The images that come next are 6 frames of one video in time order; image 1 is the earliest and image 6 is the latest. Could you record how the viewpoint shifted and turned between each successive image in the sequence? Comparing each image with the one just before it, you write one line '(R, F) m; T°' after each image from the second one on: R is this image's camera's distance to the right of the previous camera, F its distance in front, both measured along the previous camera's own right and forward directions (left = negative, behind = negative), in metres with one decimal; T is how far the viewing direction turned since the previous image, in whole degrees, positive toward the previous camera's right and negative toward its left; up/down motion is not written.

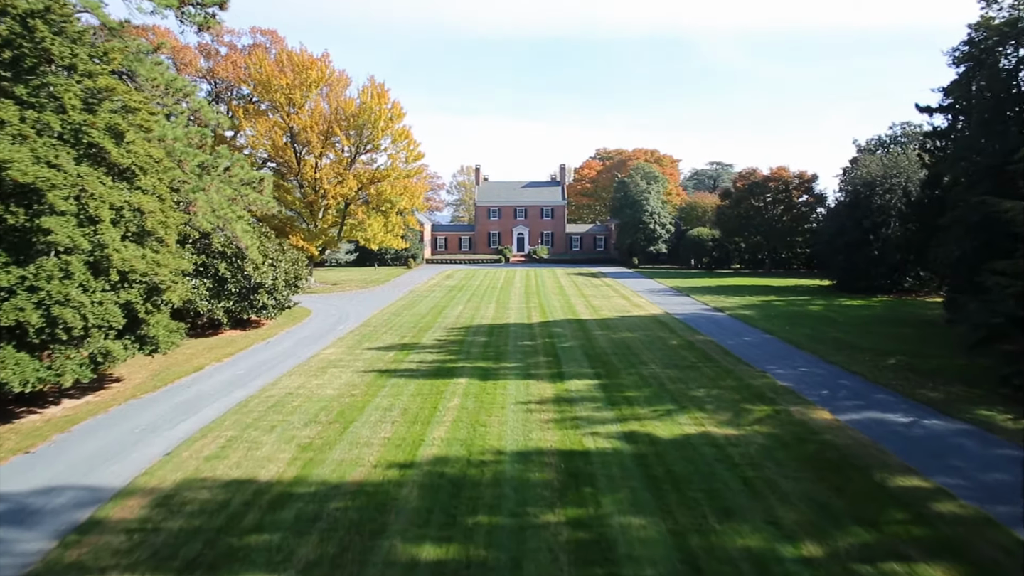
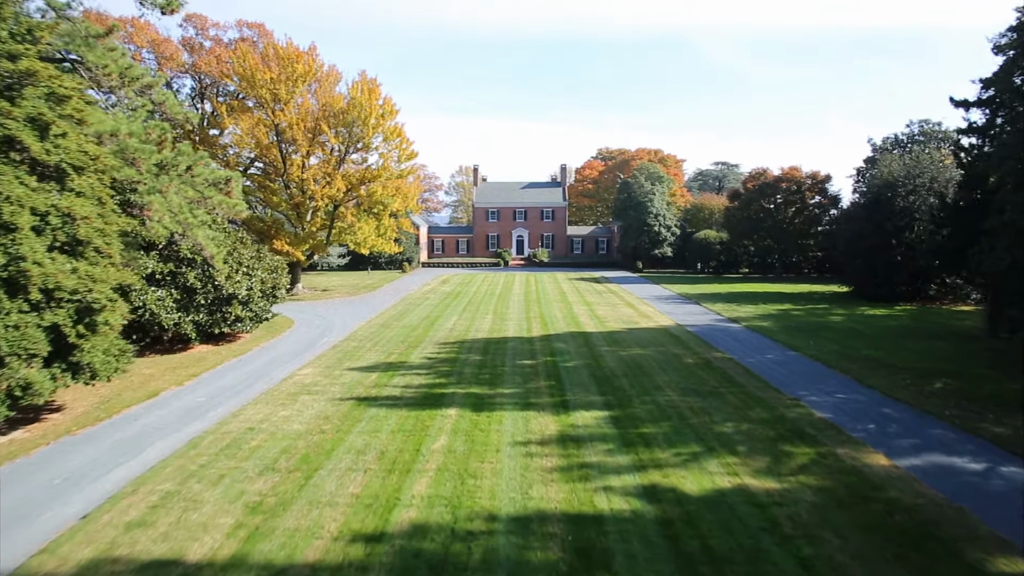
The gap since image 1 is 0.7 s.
(0.0, +1.7) m; 0°
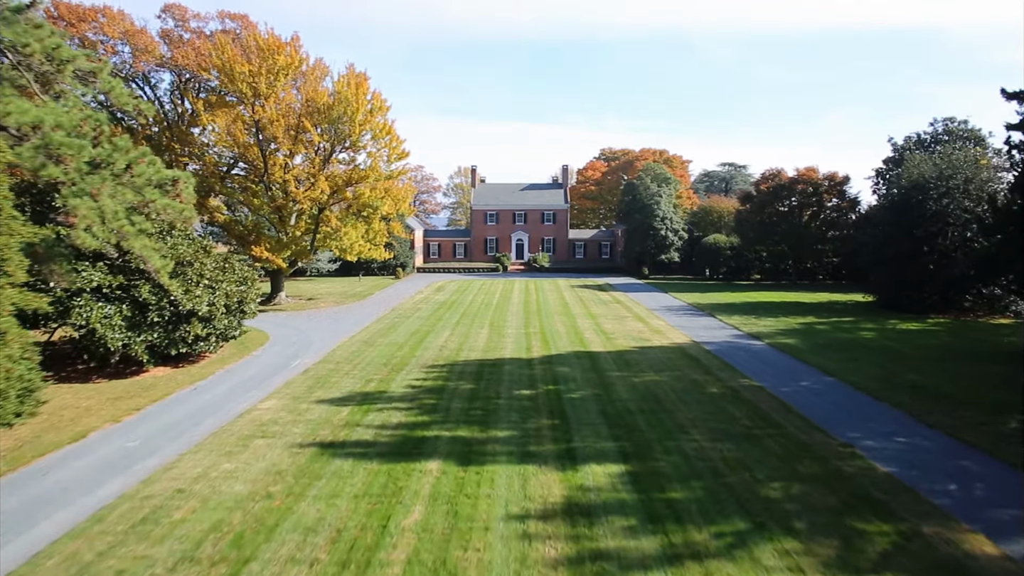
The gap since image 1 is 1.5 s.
(+0.1, +2.0) m; 0°
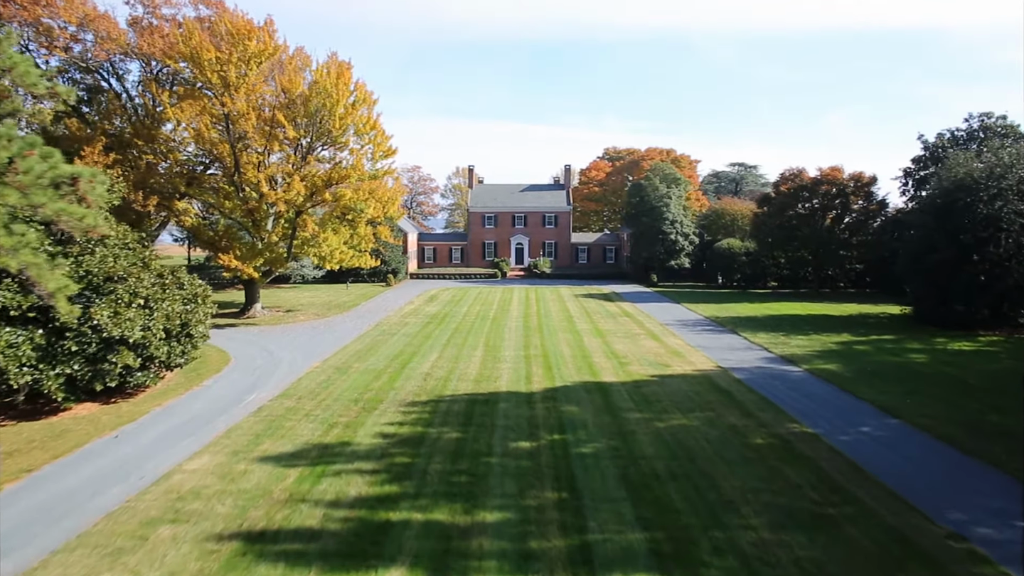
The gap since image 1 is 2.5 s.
(+0.1, +2.6) m; 0°
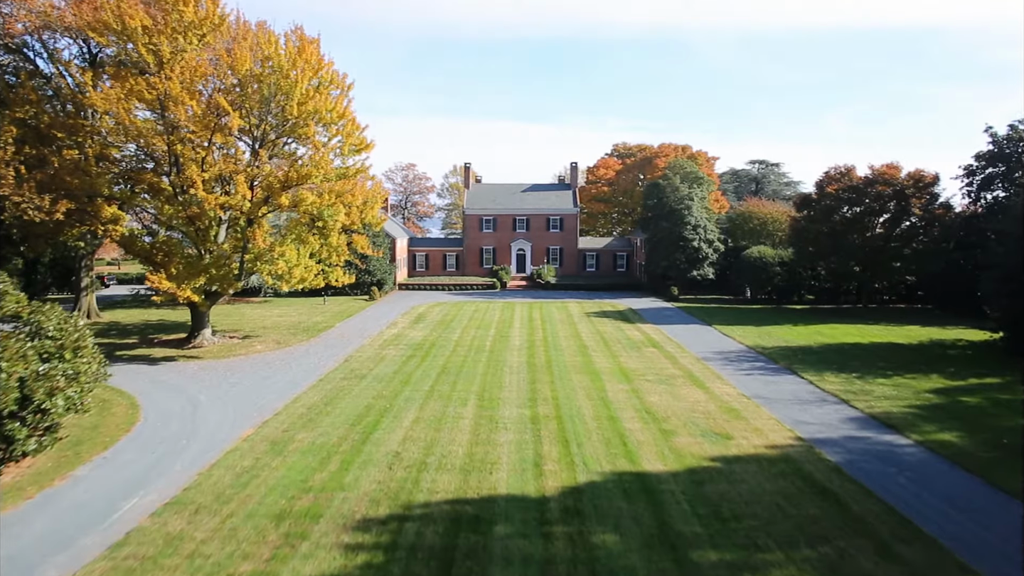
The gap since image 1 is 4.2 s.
(0.0, +4.4) m; 0°
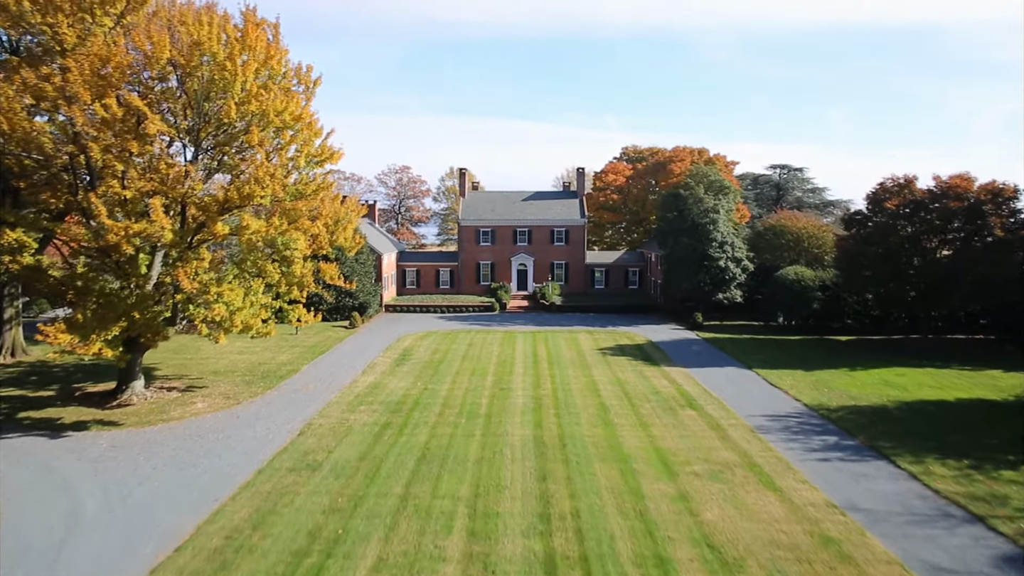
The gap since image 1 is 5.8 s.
(-0.1, +4.0) m; 0°
